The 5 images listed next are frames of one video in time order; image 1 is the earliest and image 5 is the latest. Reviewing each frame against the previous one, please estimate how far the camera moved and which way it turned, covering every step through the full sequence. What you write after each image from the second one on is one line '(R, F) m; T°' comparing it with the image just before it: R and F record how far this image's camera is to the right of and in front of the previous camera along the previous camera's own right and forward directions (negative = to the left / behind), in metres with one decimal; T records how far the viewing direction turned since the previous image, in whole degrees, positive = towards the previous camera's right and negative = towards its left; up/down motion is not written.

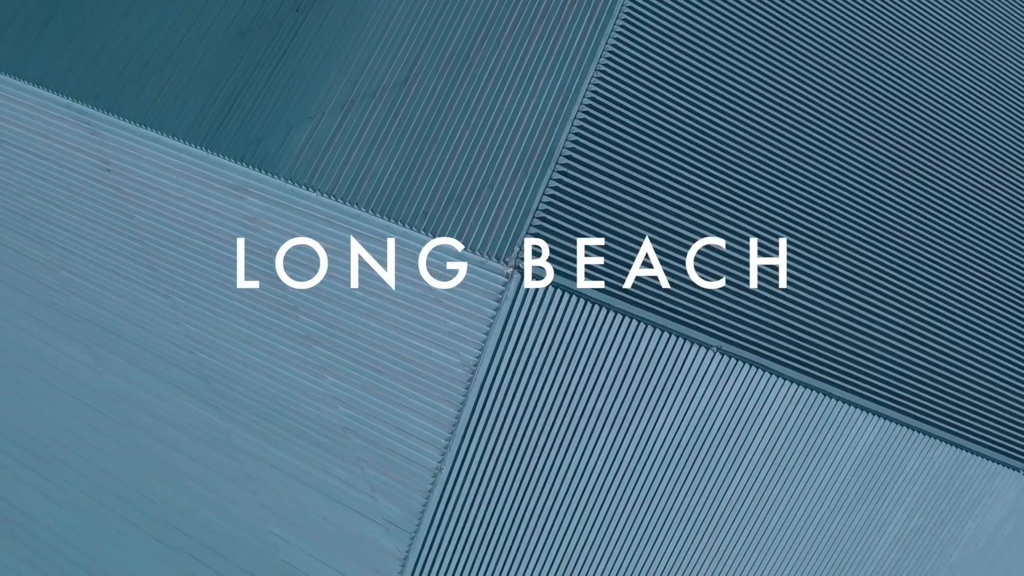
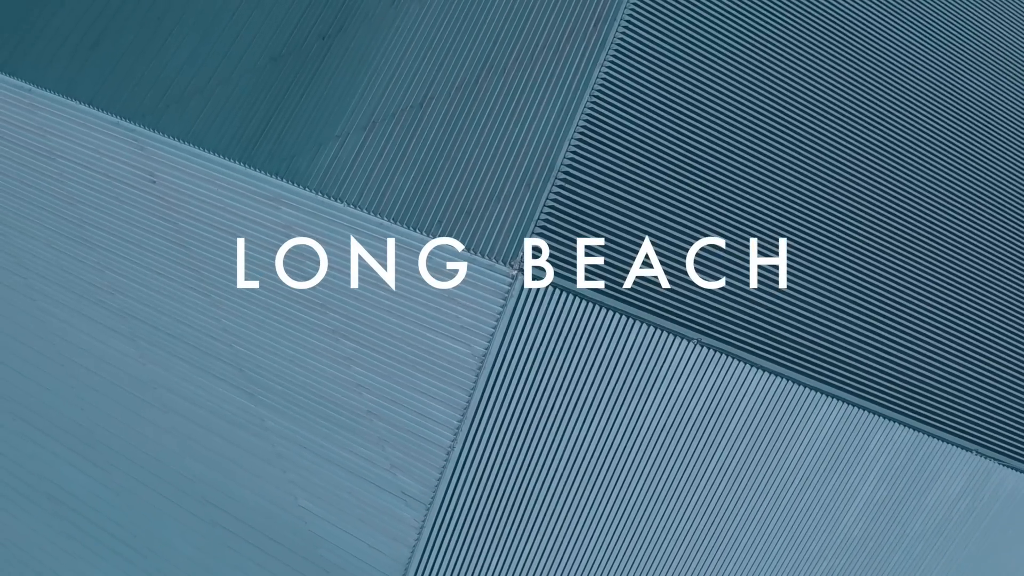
(-0.1, -1.6) m; 0°
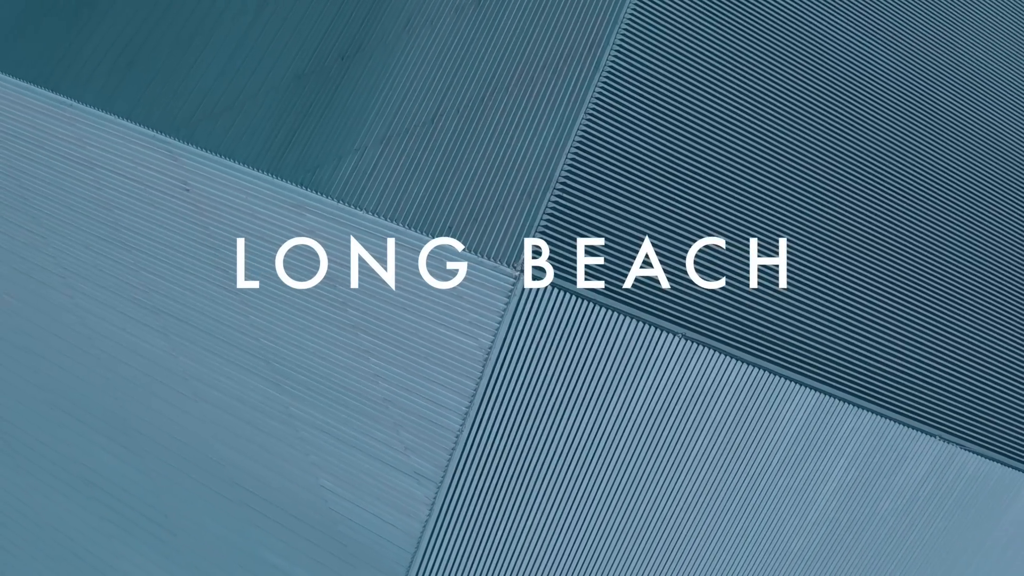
(-0.1, -1.4) m; 0°
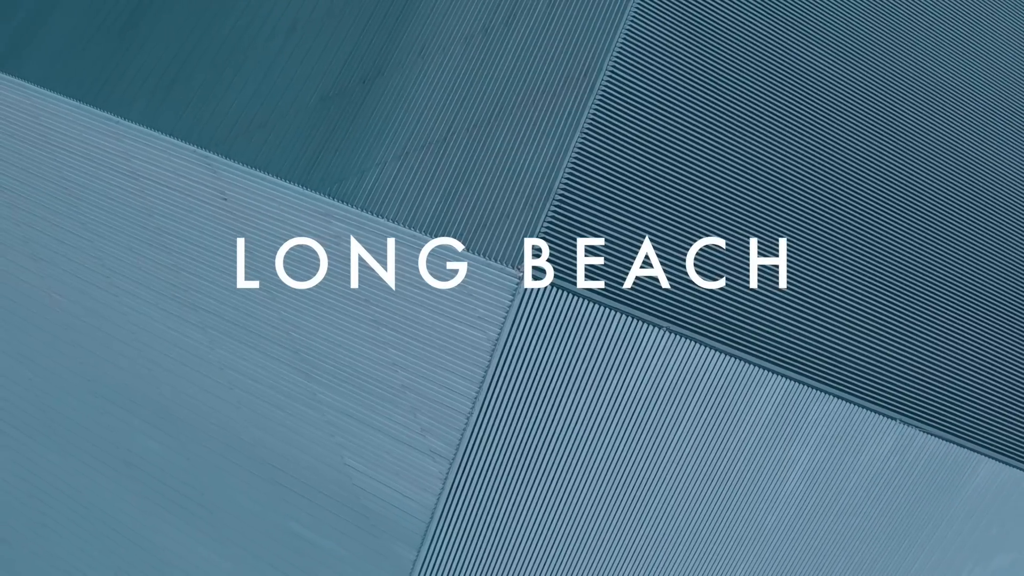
(-0.1, -1.9) m; 0°
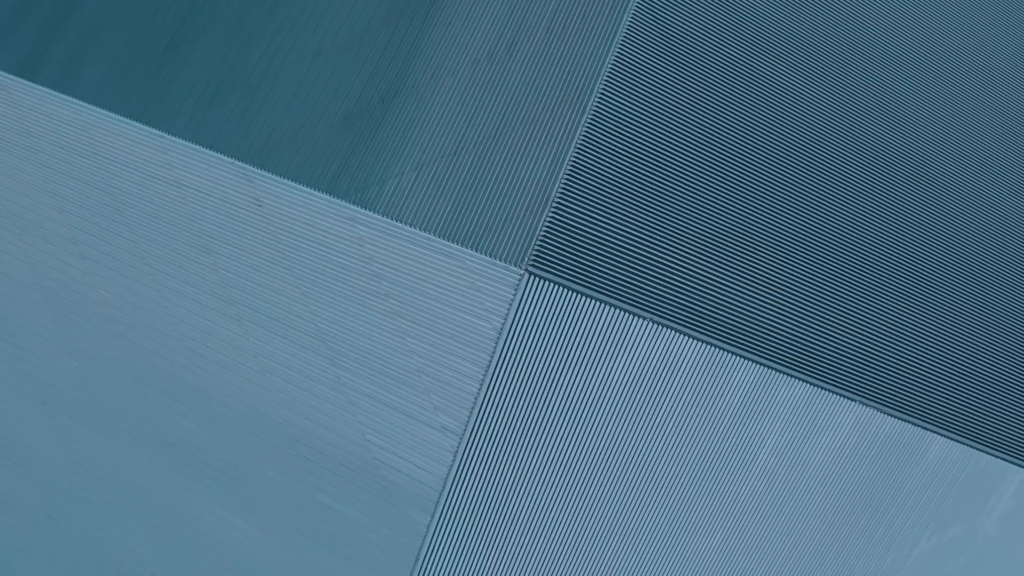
(0.0, -2.3) m; 0°
